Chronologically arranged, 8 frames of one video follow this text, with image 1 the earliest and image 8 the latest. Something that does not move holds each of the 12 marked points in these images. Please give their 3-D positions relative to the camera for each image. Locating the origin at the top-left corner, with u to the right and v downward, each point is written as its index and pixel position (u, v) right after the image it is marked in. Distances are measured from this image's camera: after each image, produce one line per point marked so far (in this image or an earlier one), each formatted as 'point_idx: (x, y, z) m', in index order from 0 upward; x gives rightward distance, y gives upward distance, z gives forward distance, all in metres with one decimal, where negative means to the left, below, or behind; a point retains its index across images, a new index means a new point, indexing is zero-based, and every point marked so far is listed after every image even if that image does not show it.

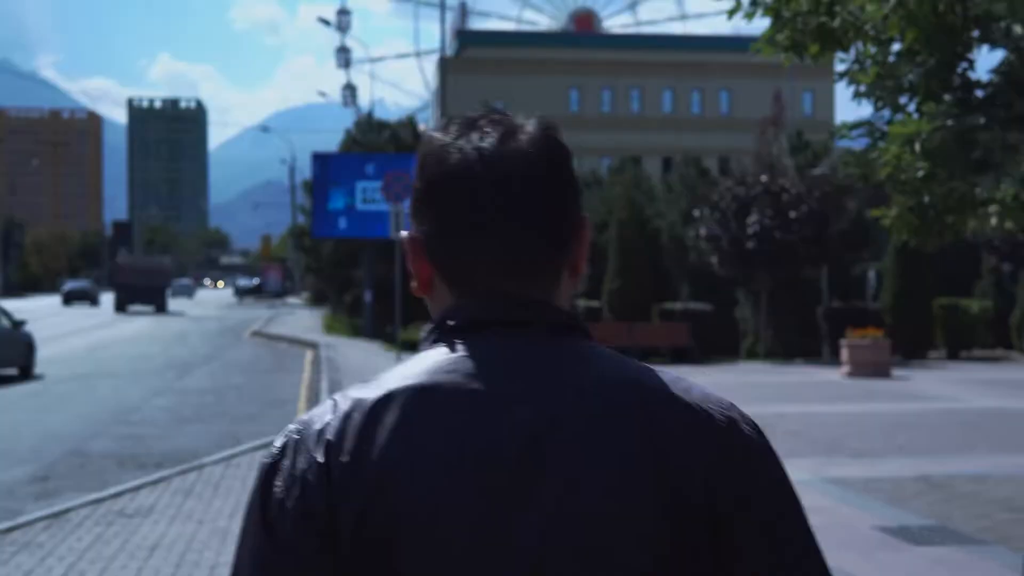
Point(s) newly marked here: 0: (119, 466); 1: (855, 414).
0: (-4.1, -1.8, +12.5) m
1: (+4.4, -1.6, +15.4) m
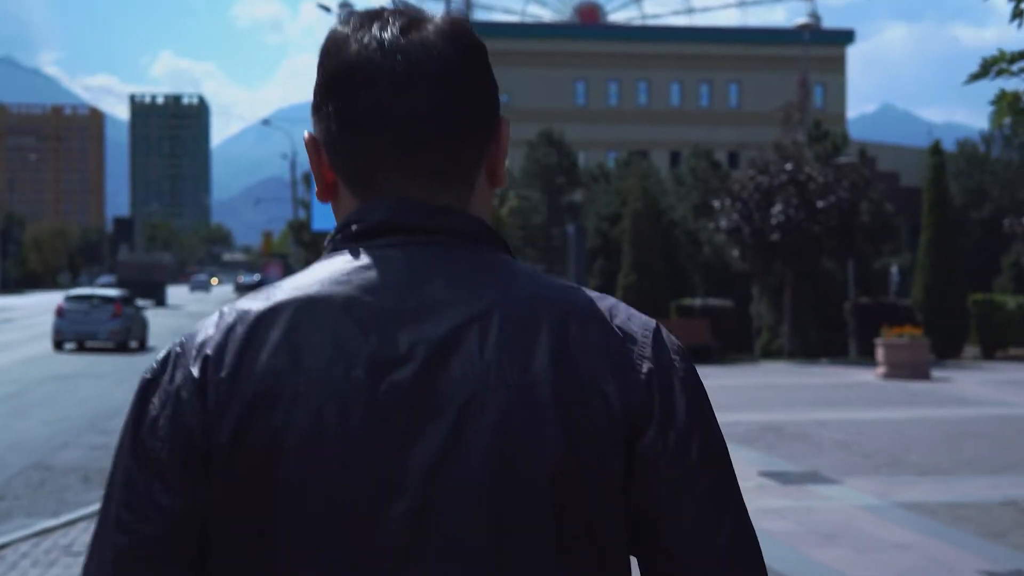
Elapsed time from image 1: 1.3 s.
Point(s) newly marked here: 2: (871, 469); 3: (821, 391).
0: (-3.9, -1.8, +11.0) m
1: (+4.5, -1.5, +13.9) m
2: (+3.1, -1.6, +10.5) m
3: (+4.7, -1.5, +18.4) m
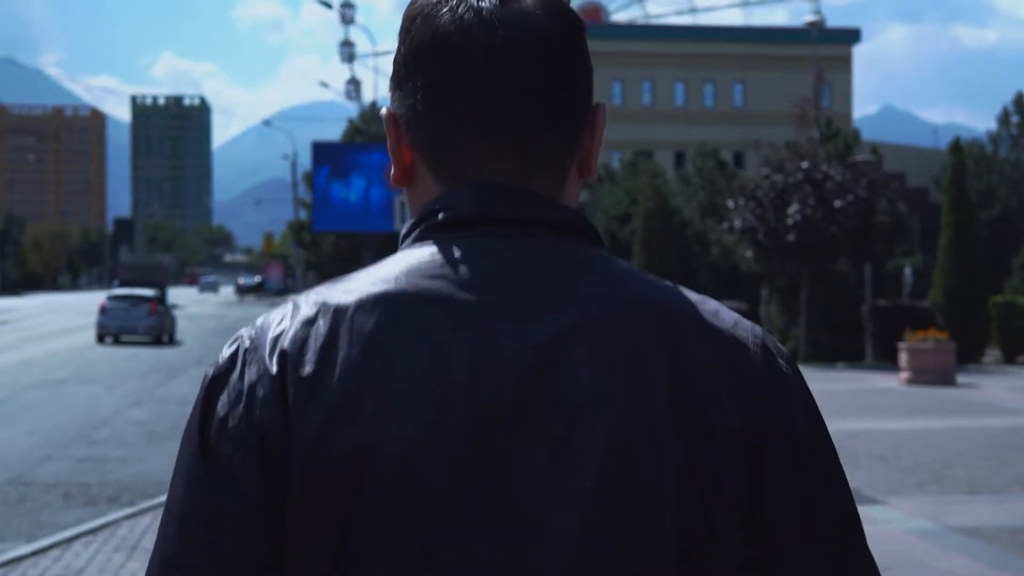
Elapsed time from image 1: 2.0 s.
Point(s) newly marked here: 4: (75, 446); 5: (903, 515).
0: (-3.8, -1.8, +10.3) m
1: (+4.6, -1.5, +13.1) m
2: (+3.2, -1.6, +9.7) m
3: (+4.8, -1.6, +17.6) m
4: (-4.8, -1.7, +13.4) m
5: (+2.8, -1.6, +8.6) m
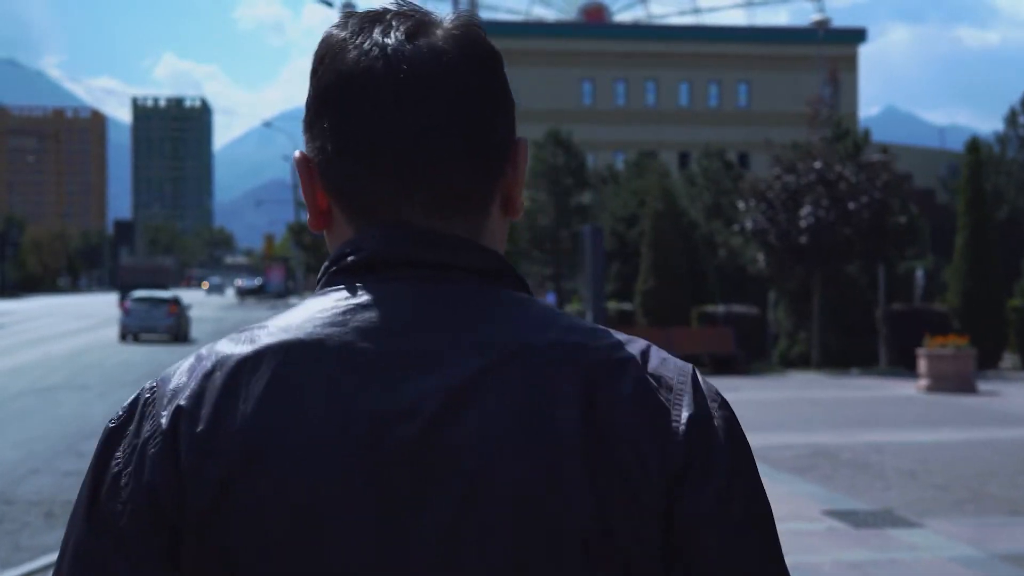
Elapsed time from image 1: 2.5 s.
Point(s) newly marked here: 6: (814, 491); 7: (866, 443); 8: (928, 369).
0: (-3.7, -1.8, +9.7) m
1: (+4.7, -1.6, +12.5) m
2: (+3.3, -1.6, +9.1) m
3: (+4.9, -1.6, +17.0) m
4: (-4.7, -1.8, +12.8) m
5: (+2.8, -1.6, +8.0) m
6: (+2.4, -1.6, +9.7) m
7: (+3.6, -1.6, +12.4) m
8: (+6.3, -1.2, +18.5) m
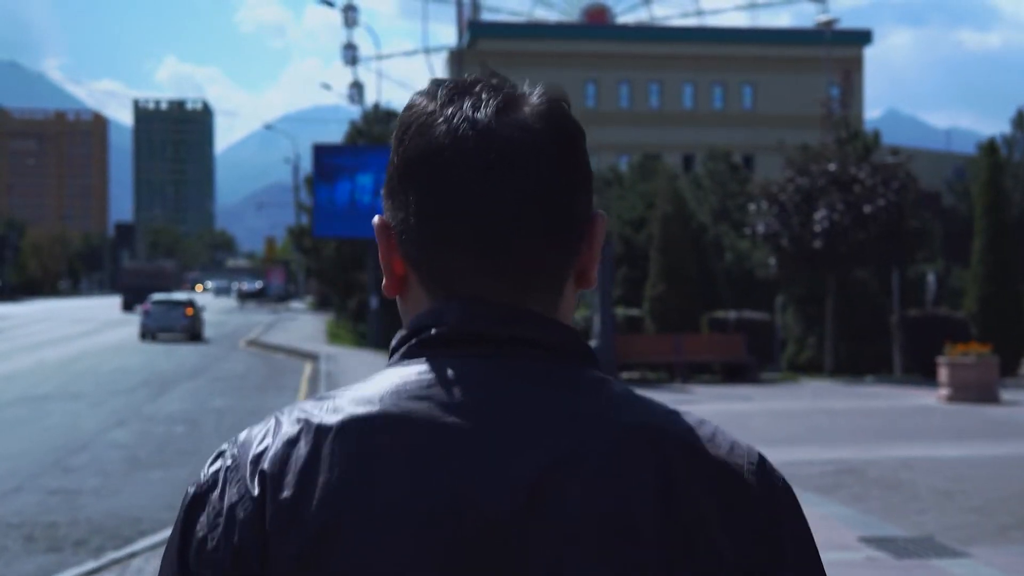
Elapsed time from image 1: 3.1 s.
0: (-3.6, -1.9, +9.0) m
1: (+4.8, -1.7, +11.9) m
2: (+3.3, -1.7, +8.4) m
3: (+5.0, -1.7, +16.4) m
4: (-4.6, -1.9, +12.2) m
5: (+2.9, -1.7, +7.4) m
6: (+2.5, -1.7, +9.1) m
7: (+3.7, -1.7, +11.8) m
8: (+6.4, -1.3, +17.8) m
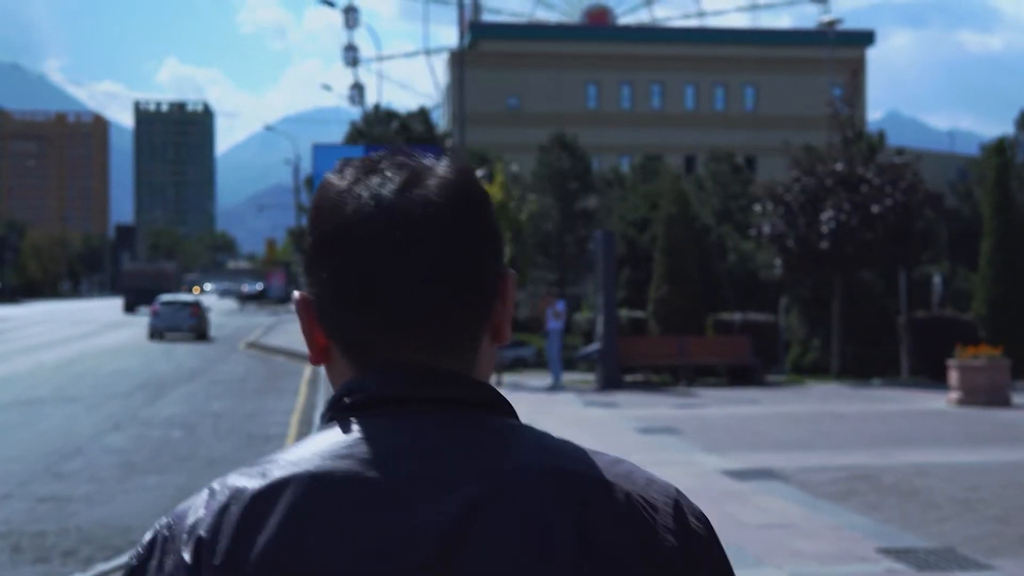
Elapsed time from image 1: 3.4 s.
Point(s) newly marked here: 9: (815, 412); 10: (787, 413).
0: (-3.6, -1.9, +8.7) m
1: (+4.8, -1.7, +11.6) m
2: (+3.4, -1.7, +8.1) m
3: (+5.0, -1.7, +16.1) m
4: (-4.6, -1.9, +11.9) m
5: (+2.9, -1.7, +7.1) m
6: (+2.5, -1.7, +8.8) m
7: (+3.7, -1.7, +11.5) m
8: (+6.4, -1.3, +17.5) m
9: (+4.2, -1.7, +17.1) m
10: (+3.8, -1.7, +17.0) m
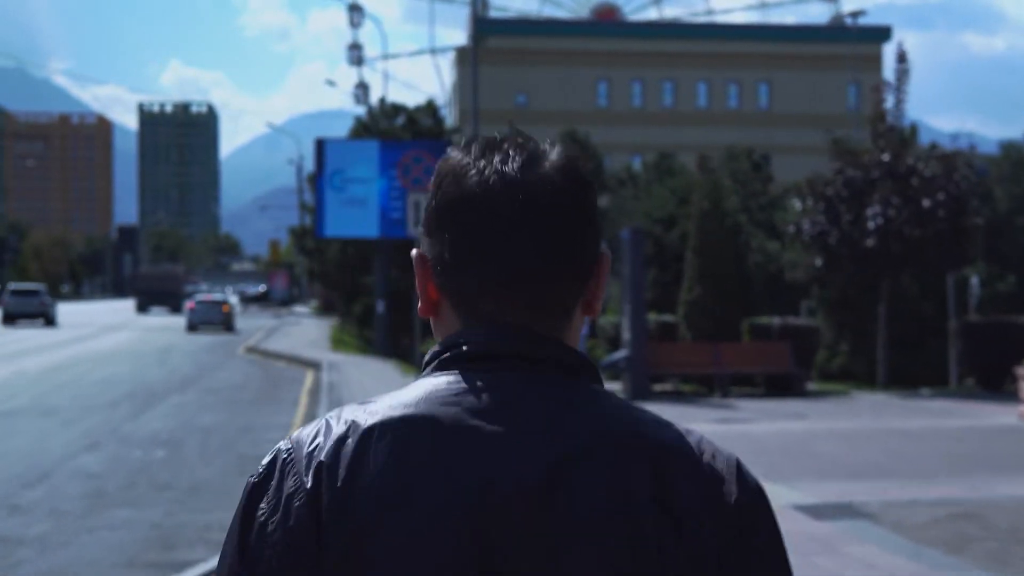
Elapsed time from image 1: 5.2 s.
0: (-3.3, -1.9, +7.0) m
1: (+5.1, -1.7, +9.8) m
2: (+3.6, -1.7, +6.3) m
3: (+5.3, -1.8, +14.3) m
4: (-4.3, -1.9, +10.1) m
5: (+3.2, -1.7, +5.3) m
6: (+2.8, -1.7, +7.0) m
7: (+4.0, -1.7, +9.7) m
8: (+6.7, -1.4, +15.7) m
9: (+4.5, -1.8, +15.3) m
10: (+4.1, -1.8, +15.2) m
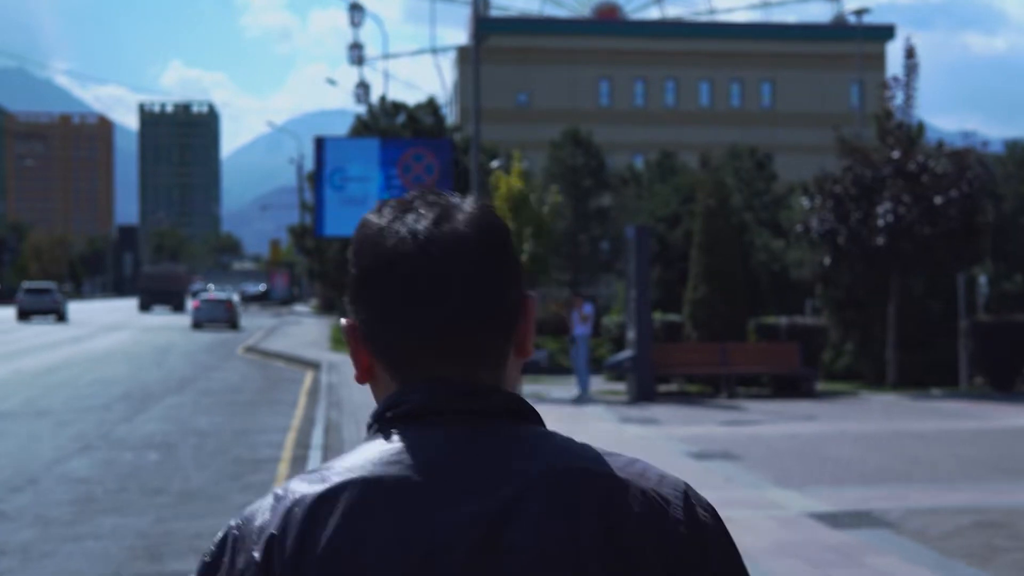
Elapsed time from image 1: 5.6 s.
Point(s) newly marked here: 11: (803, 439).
0: (-3.3, -1.9, +6.6) m
1: (+5.1, -1.7, +9.4) m
2: (+3.6, -1.7, +5.9) m
3: (+5.3, -1.7, +13.9) m
4: (-4.3, -1.9, +9.7) m
5: (+3.2, -1.7, +4.9) m
6: (+2.8, -1.7, +6.6) m
7: (+4.0, -1.7, +9.3) m
8: (+6.7, -1.3, +15.3) m
9: (+4.6, -1.7, +14.9) m
10: (+4.2, -1.7, +14.8) m
11: (+3.3, -1.7, +14.1) m
